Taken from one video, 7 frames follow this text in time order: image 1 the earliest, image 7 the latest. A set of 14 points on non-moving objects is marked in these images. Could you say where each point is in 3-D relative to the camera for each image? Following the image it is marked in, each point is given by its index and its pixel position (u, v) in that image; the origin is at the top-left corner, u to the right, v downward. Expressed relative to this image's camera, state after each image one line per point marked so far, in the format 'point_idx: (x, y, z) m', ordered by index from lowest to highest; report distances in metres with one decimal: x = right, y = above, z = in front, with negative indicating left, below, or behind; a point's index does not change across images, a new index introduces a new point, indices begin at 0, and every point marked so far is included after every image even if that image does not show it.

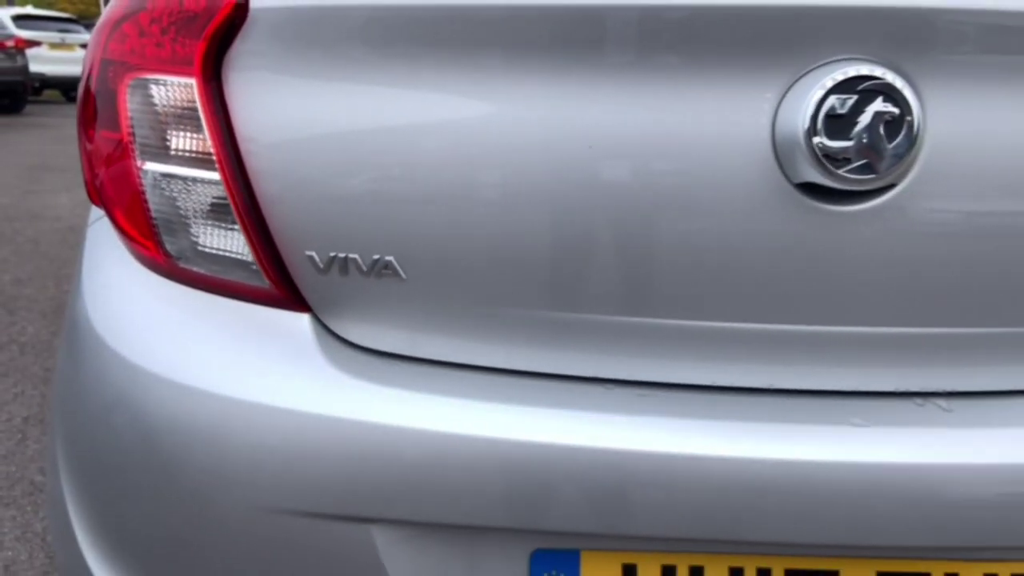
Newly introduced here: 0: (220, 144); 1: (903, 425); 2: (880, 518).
0: (-0.4, +0.2, +1.1) m
1: (+0.5, -0.2, +1.1) m
2: (+0.5, -0.3, +1.0) m
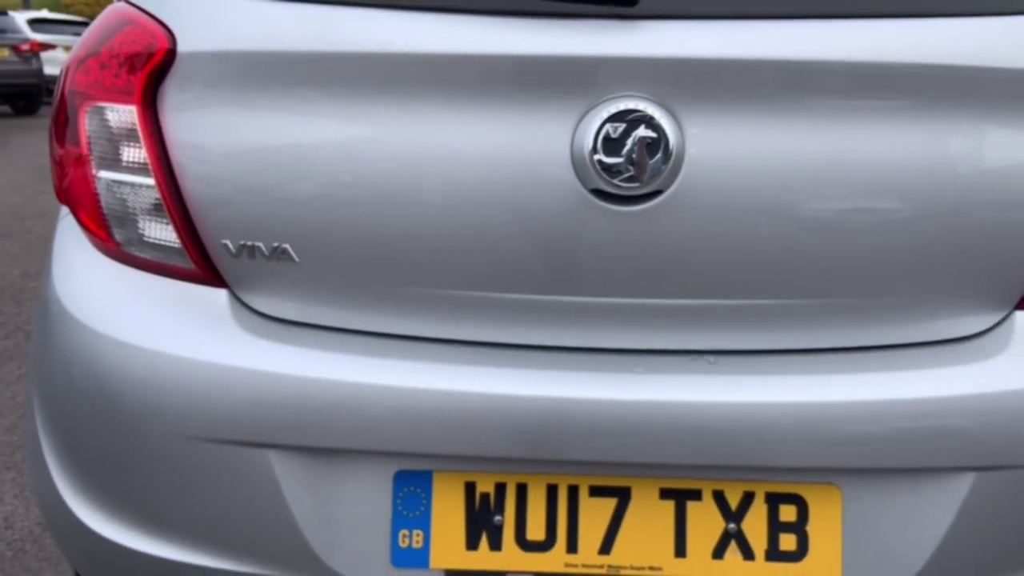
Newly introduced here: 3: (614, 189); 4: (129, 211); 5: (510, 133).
0: (-0.6, +0.2, +1.4) m
1: (+0.3, -0.1, +1.4) m
2: (+0.2, -0.3, +1.3) m
3: (+0.2, +0.2, +1.3) m
4: (-0.7, +0.1, +1.4) m
5: (0.0, +0.2, +1.3) m
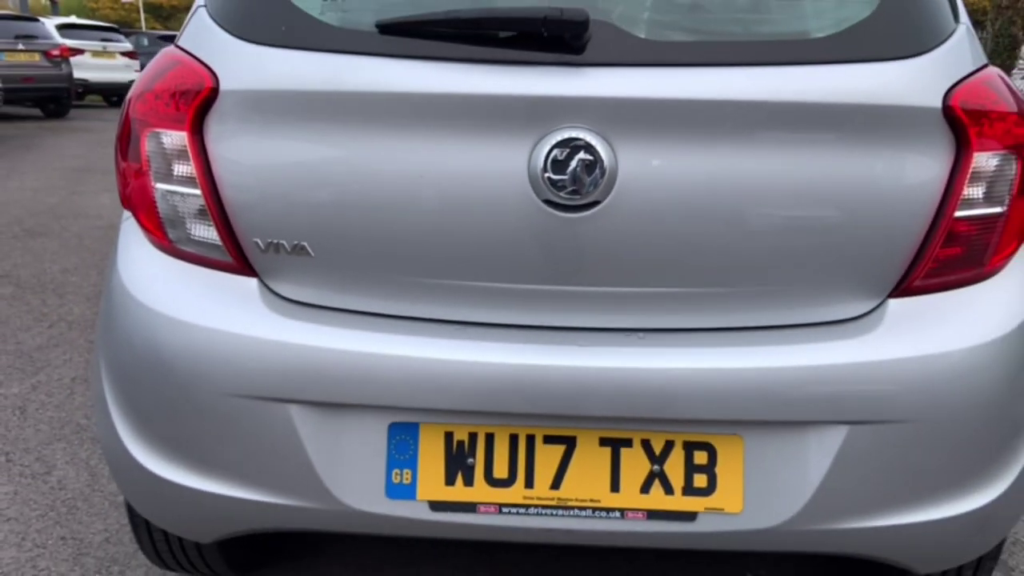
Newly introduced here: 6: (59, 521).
0: (-0.7, +0.2, +1.8) m
1: (+0.2, -0.1, +1.7) m
2: (+0.2, -0.2, +1.7) m
3: (+0.1, +0.2, +1.7) m
4: (-0.7, +0.2, +1.8) m
5: (-0.1, +0.3, +1.7) m
6: (-1.5, -0.8, +2.7) m
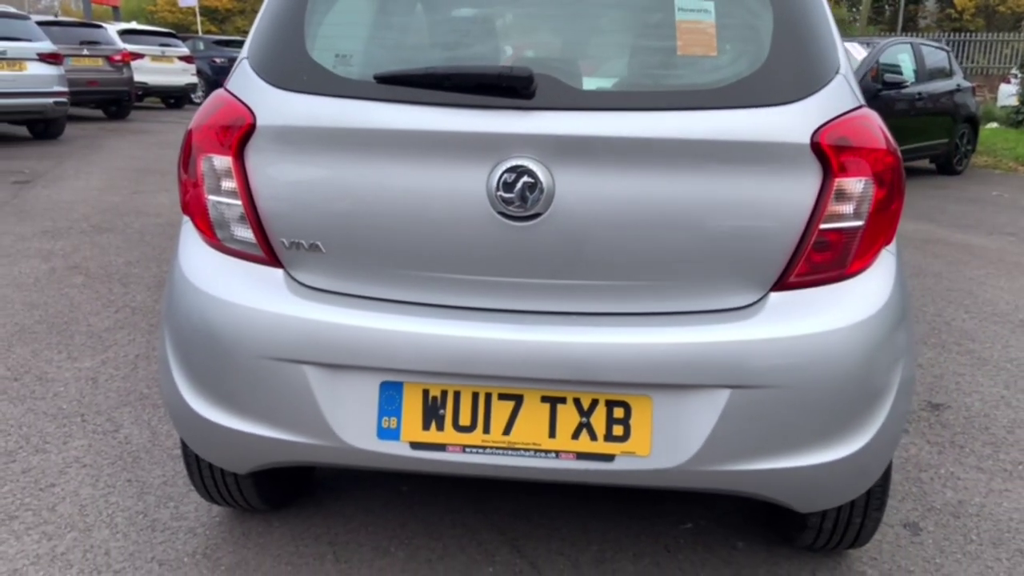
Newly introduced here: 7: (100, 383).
0: (-0.8, +0.3, +2.3) m
1: (+0.1, -0.1, +2.2) m
2: (+0.1, -0.2, +2.2) m
3: (0.0, +0.2, +2.2) m
4: (-0.8, +0.2, +2.3) m
5: (-0.2, +0.3, +2.2) m
6: (-1.5, -0.7, +3.2) m
7: (-2.0, -0.5, +4.0) m
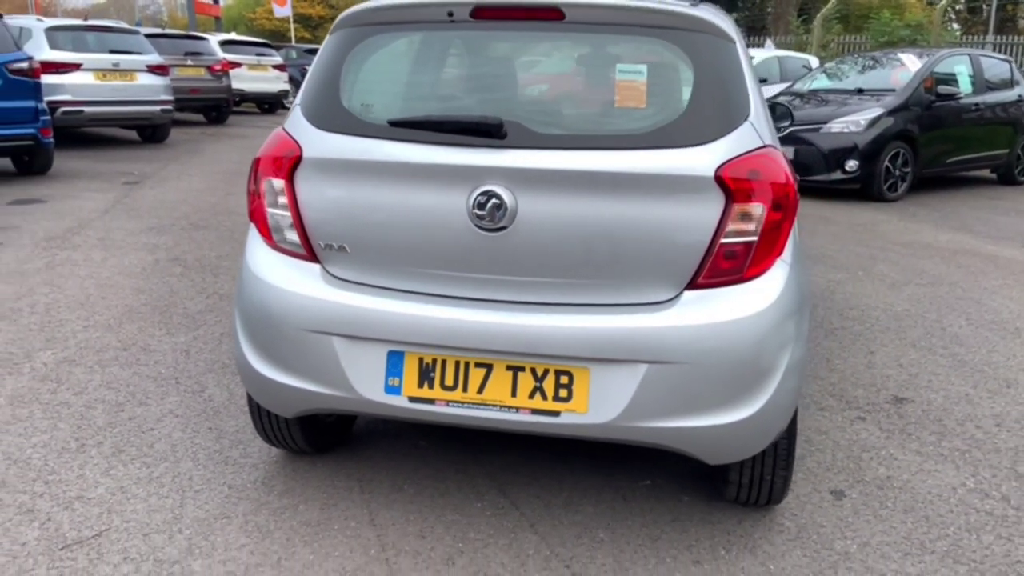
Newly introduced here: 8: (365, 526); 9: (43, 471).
0: (-0.8, +0.3, +3.1) m
1: (0.0, -0.1, +2.9) m
2: (0.0, -0.2, +2.9) m
3: (-0.1, +0.2, +2.9) m
4: (-0.9, +0.2, +3.1) m
5: (-0.2, +0.3, +2.9) m
6: (-1.5, -0.6, +4.1) m
7: (-1.9, -0.4, +4.9) m
8: (-0.6, -0.9, +3.2) m
9: (-2.0, -0.8, +3.6) m
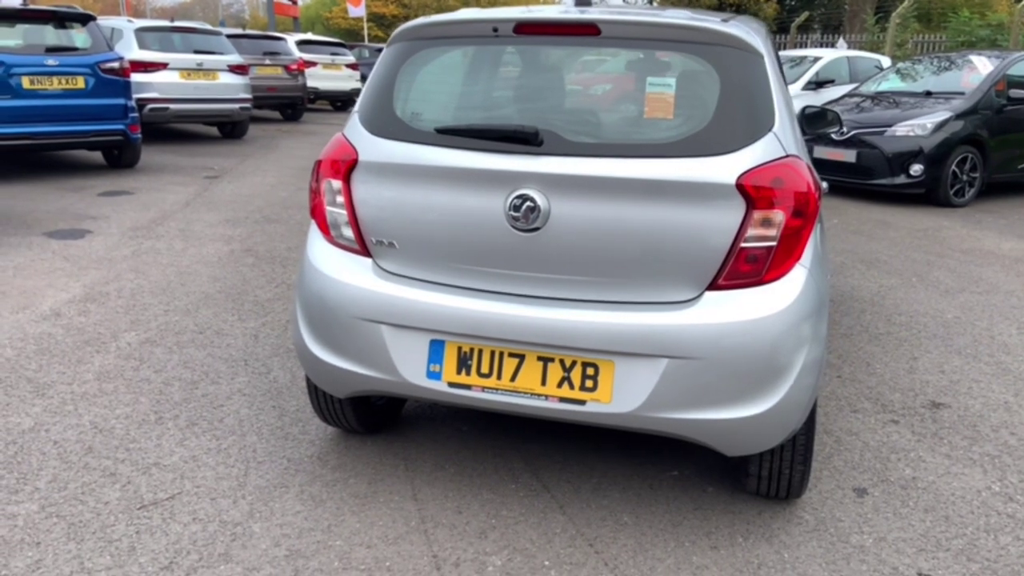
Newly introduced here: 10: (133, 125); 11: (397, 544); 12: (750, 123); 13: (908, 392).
0: (-0.7, +0.4, +3.4) m
1: (+0.1, -0.1, +3.1) m
2: (+0.1, -0.2, +3.1) m
3: (0.0, +0.2, +3.1) m
4: (-0.7, +0.3, +3.4) m
5: (-0.1, +0.3, +3.2) m
6: (-1.3, -0.6, +4.4) m
7: (-1.6, -0.3, +5.3) m
8: (-0.4, -0.9, +3.5) m
9: (-1.9, -0.7, +4.0) m
10: (-4.9, +2.1, +10.7) m
11: (-0.4, -1.0, +3.2) m
12: (+0.9, +0.6, +3.1) m
13: (+2.2, -0.6, +4.6) m
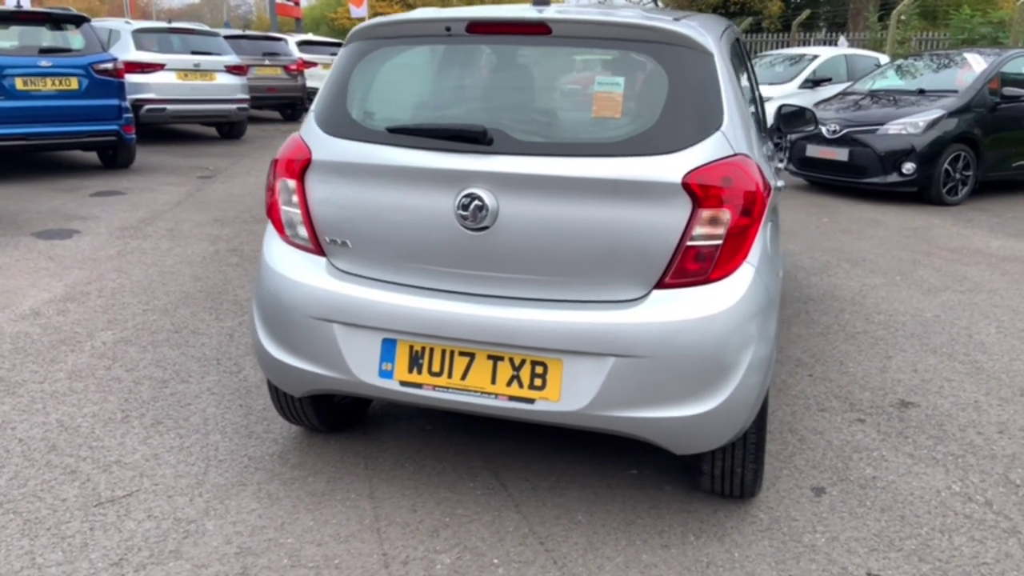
0: (-0.9, +0.4, +3.4) m
1: (0.0, -0.1, +3.1) m
2: (-0.1, -0.2, +3.1) m
3: (-0.1, +0.2, +3.1) m
4: (-0.9, +0.3, +3.4) m
5: (-0.3, +0.3, +3.2) m
6: (-1.5, -0.6, +4.5) m
7: (-1.8, -0.3, +5.3) m
8: (-0.6, -0.9, +3.5) m
9: (-2.1, -0.7, +4.0) m
10: (-5.0, +2.1, +10.7) m
11: (-0.6, -1.0, +3.2) m
12: (+0.7, +0.6, +3.1) m
13: (+2.1, -0.6, +4.6) m
